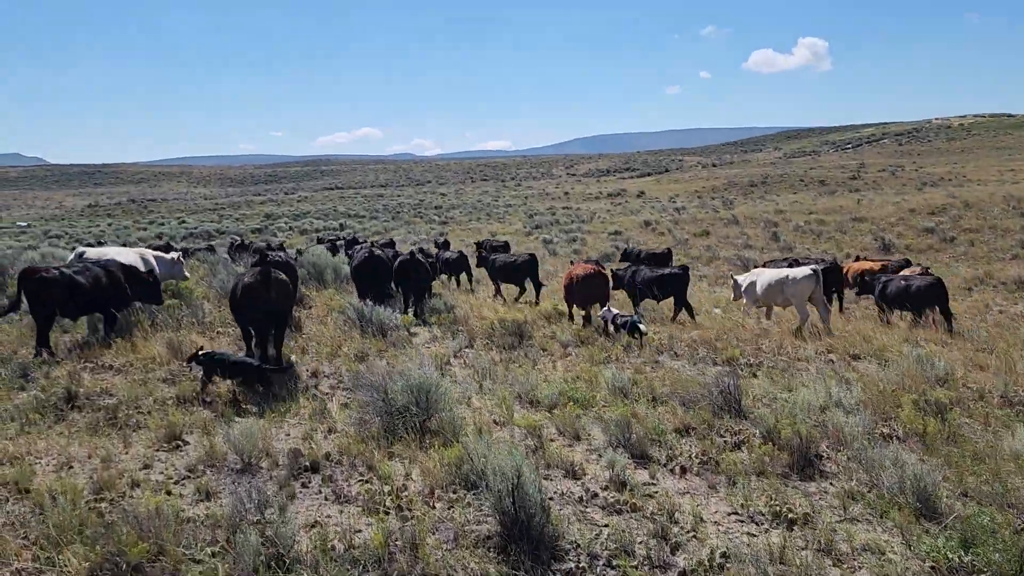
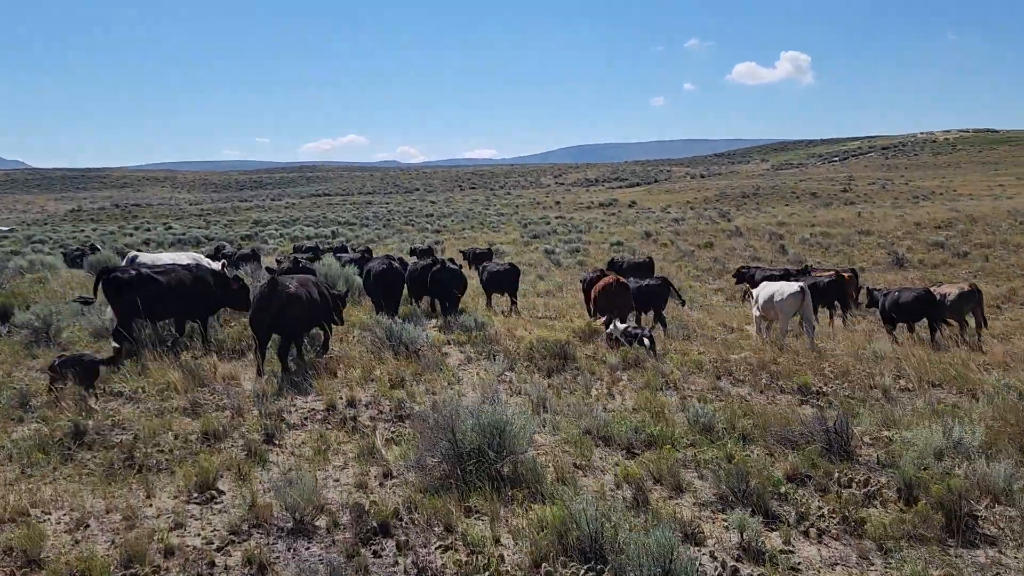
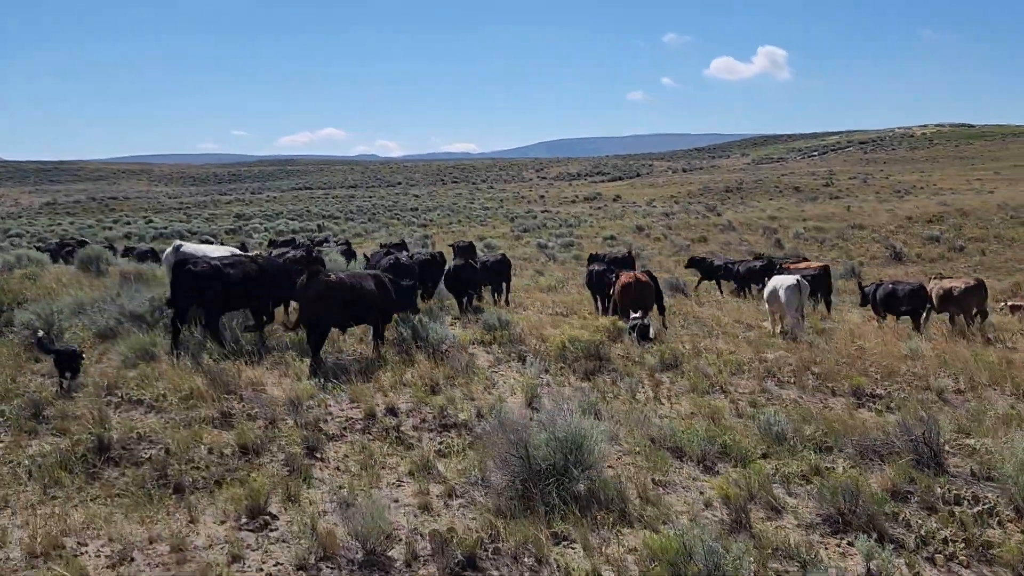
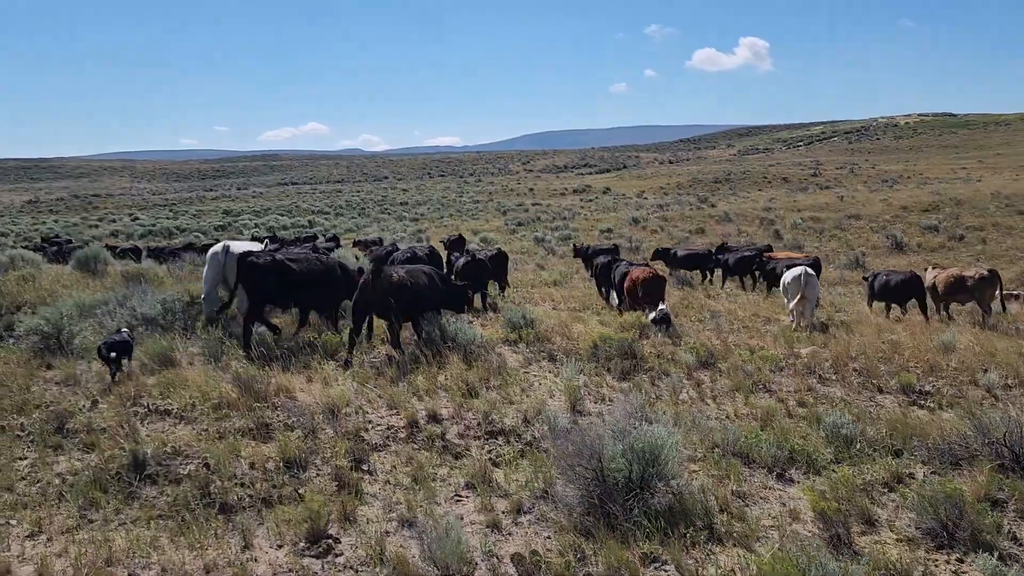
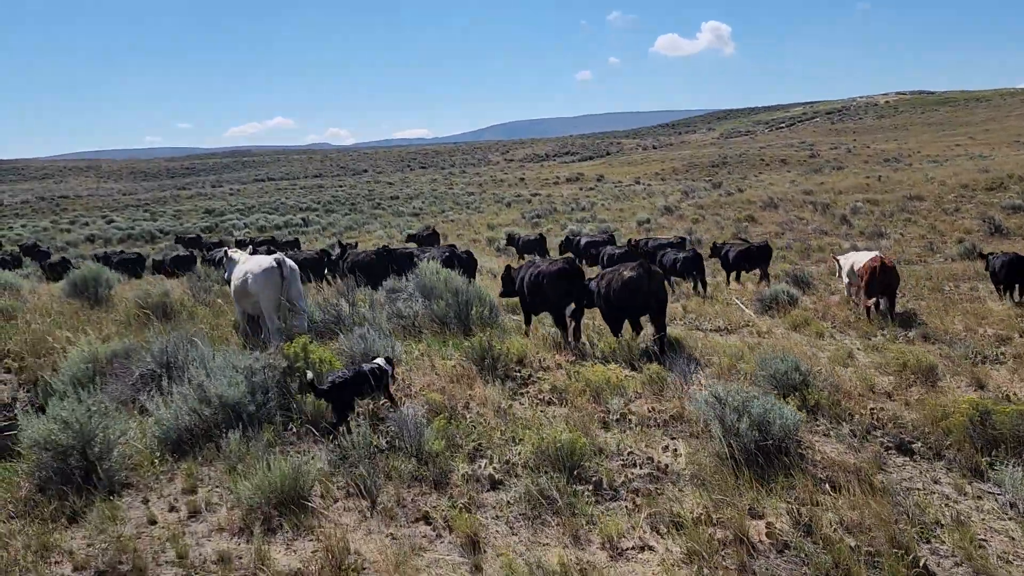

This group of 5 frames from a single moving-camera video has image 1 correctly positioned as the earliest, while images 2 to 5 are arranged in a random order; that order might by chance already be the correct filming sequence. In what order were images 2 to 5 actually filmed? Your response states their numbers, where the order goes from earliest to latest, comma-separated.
2, 3, 4, 5
